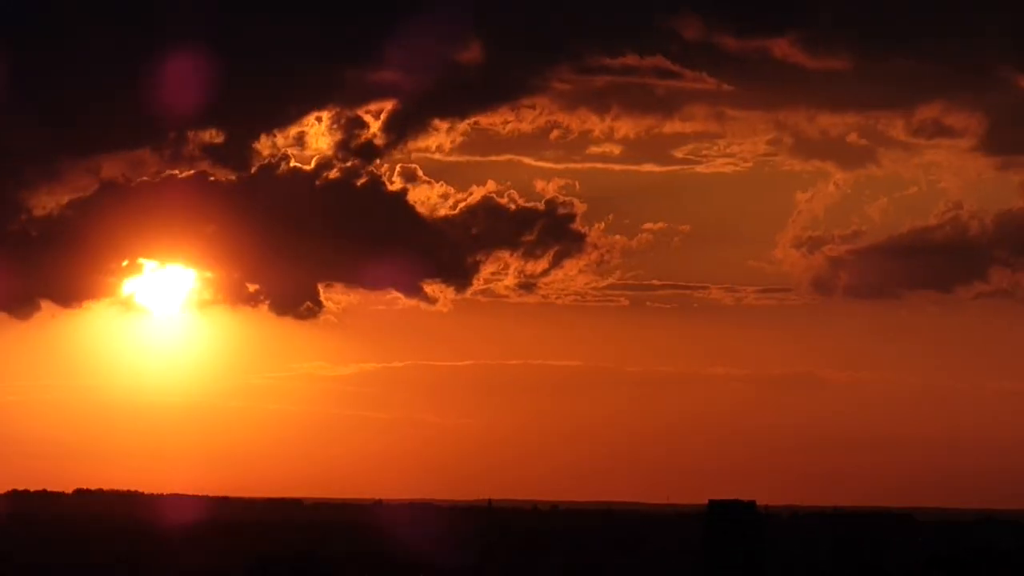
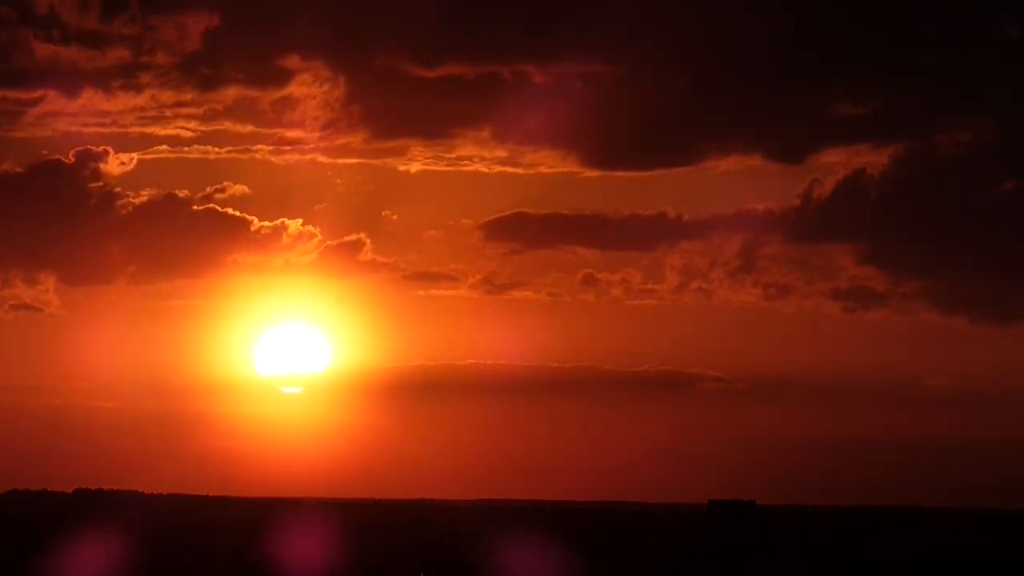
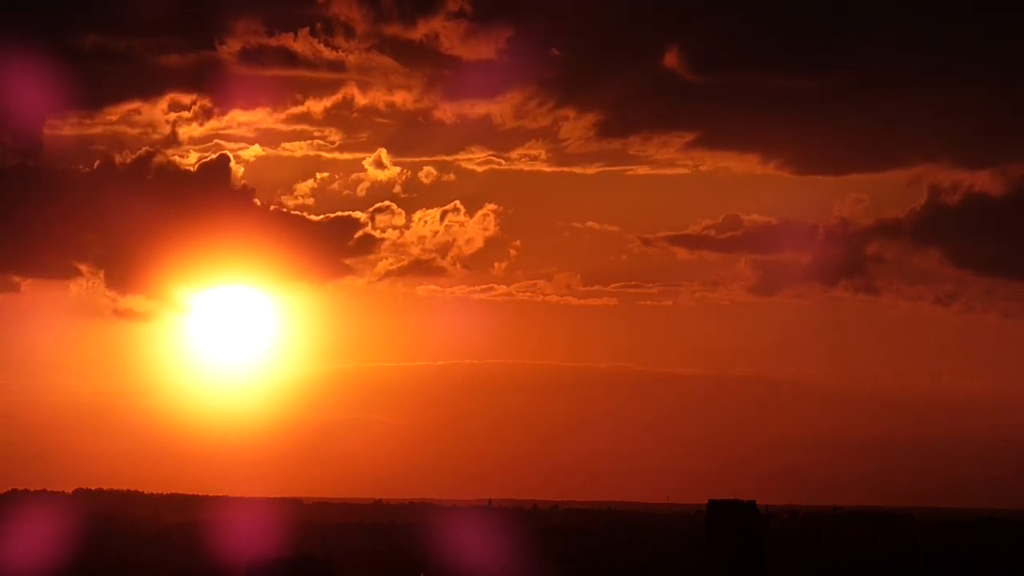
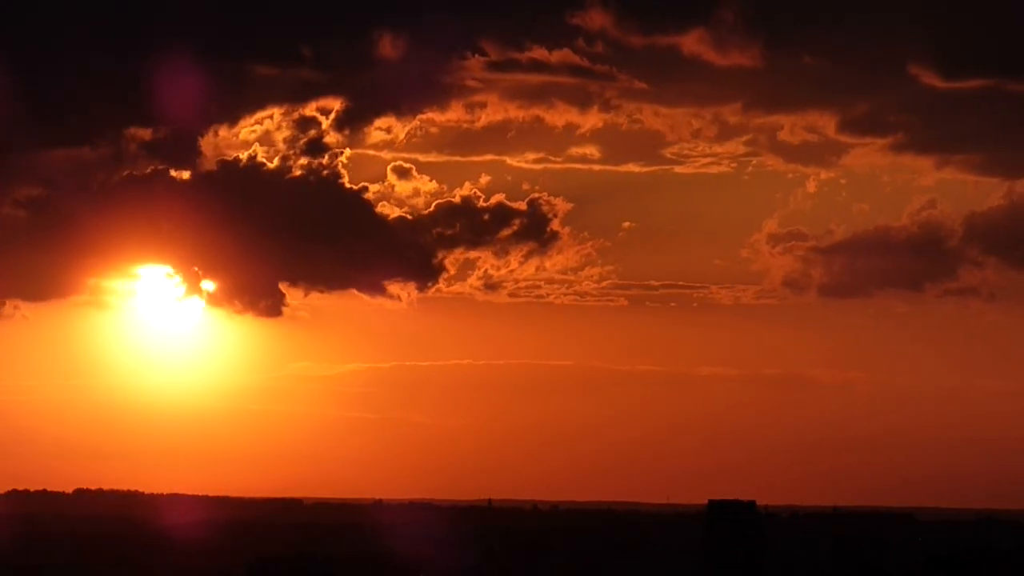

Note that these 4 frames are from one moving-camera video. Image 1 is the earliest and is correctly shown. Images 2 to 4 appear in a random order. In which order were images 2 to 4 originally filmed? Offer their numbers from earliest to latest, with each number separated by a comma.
4, 3, 2
